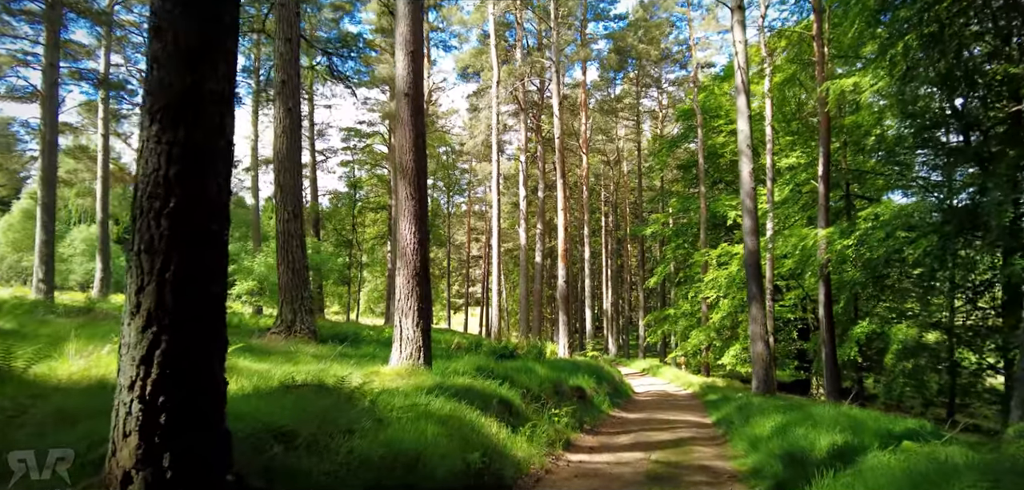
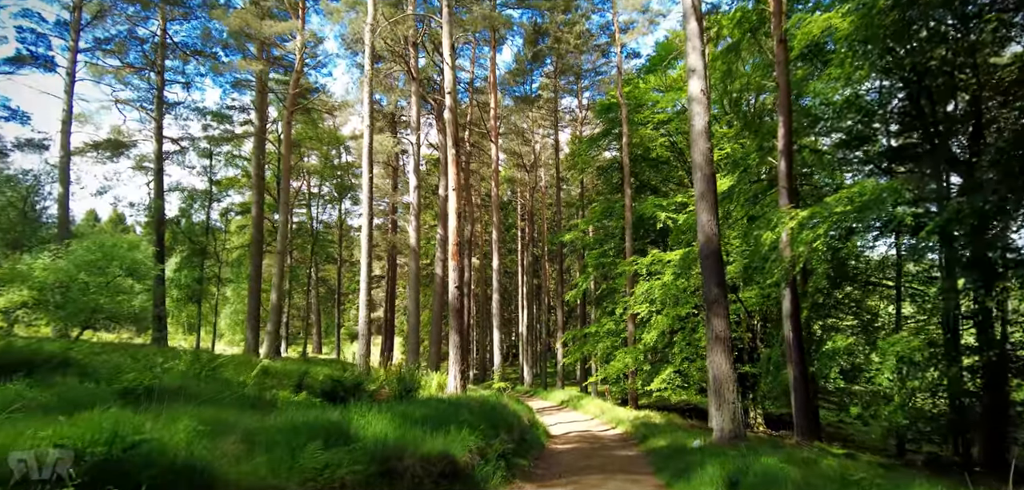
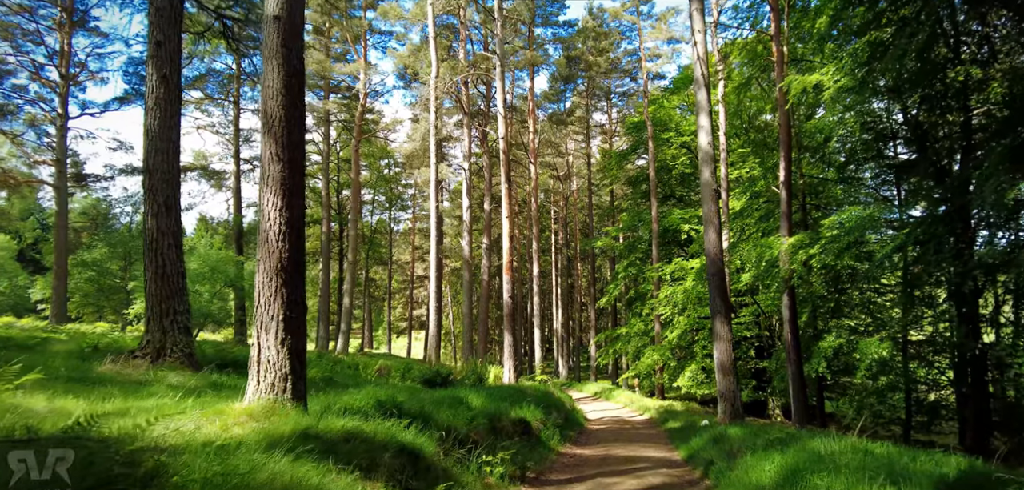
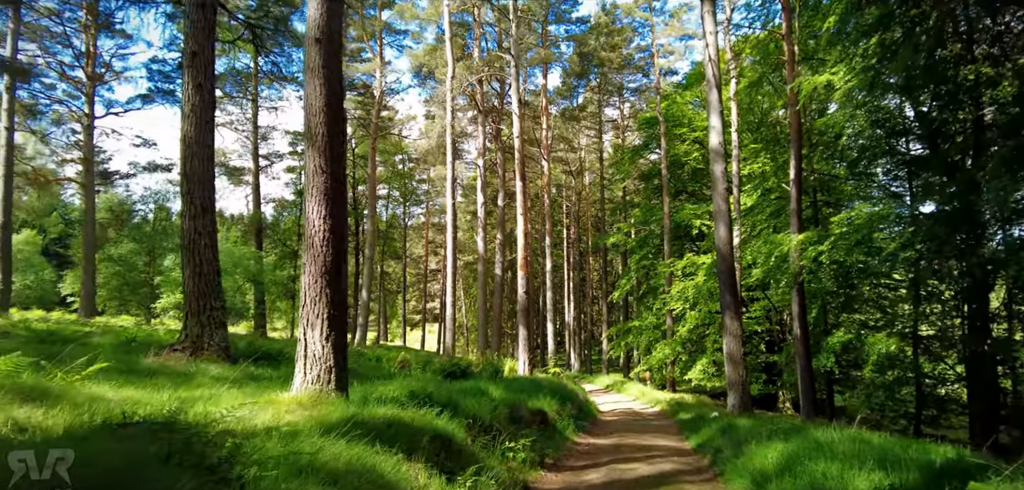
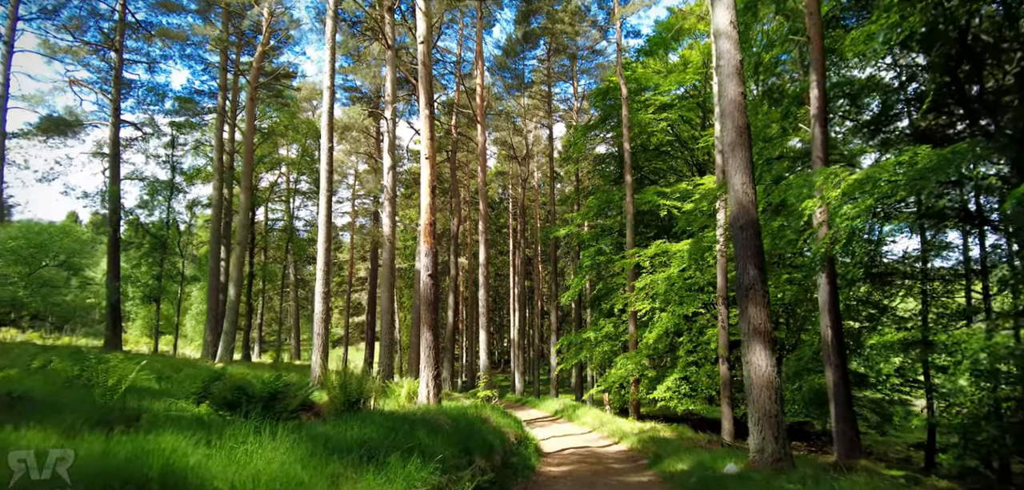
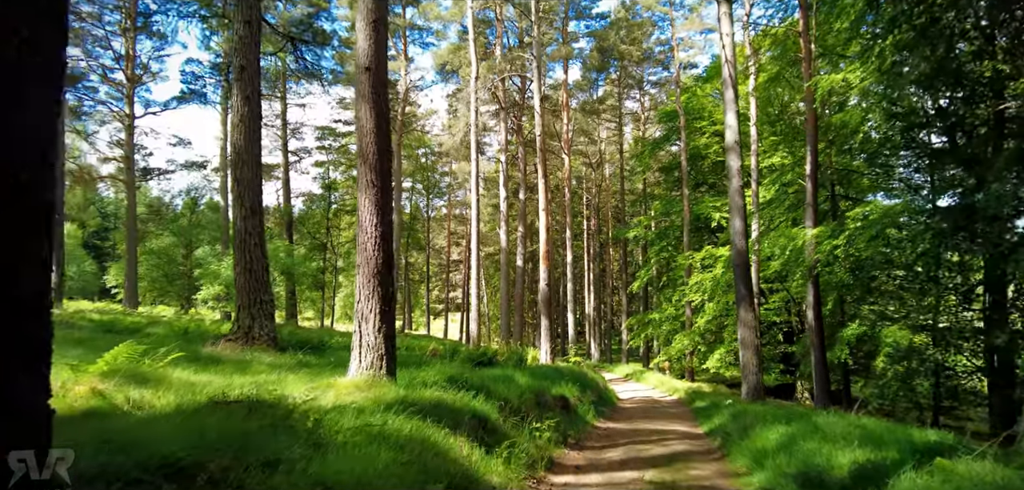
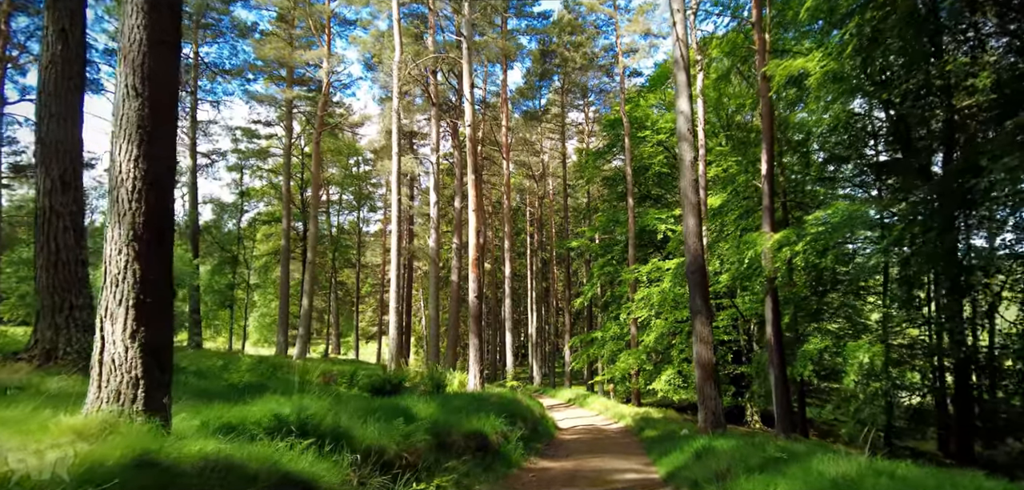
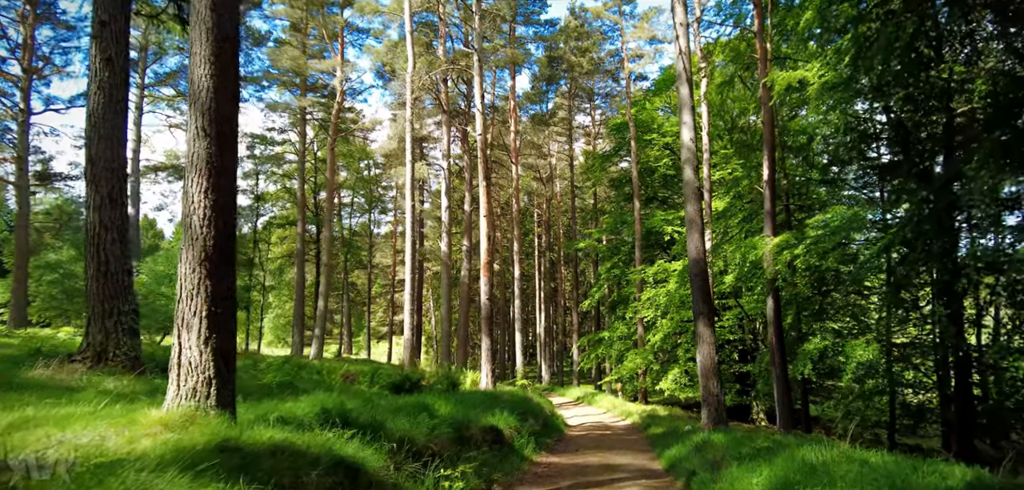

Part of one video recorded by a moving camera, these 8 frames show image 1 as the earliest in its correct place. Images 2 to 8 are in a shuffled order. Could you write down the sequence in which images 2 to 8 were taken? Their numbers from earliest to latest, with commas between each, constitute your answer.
6, 4, 3, 8, 7, 2, 5
